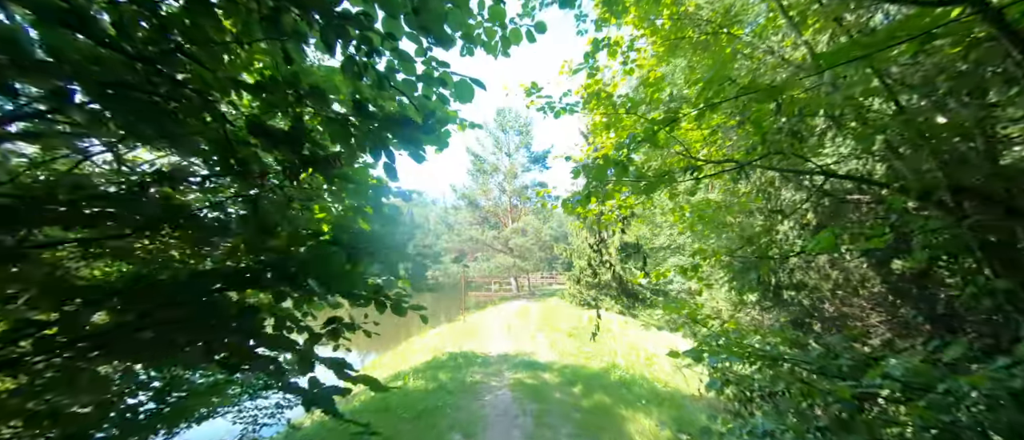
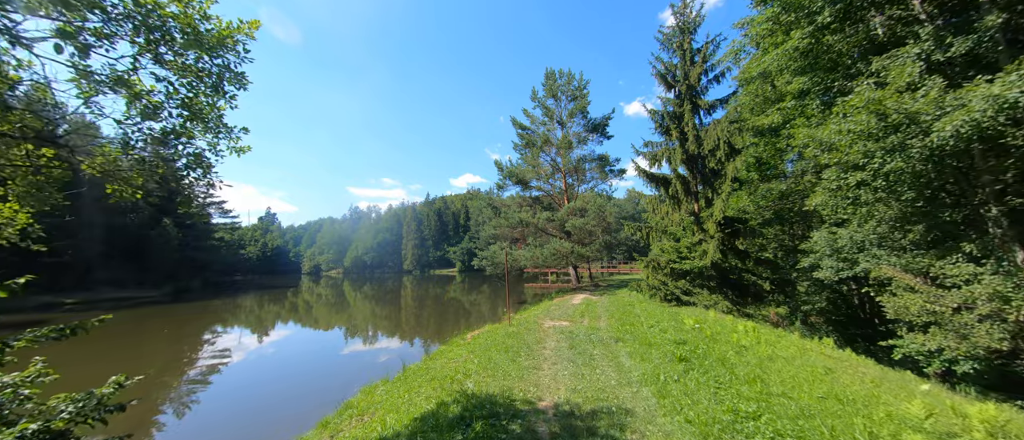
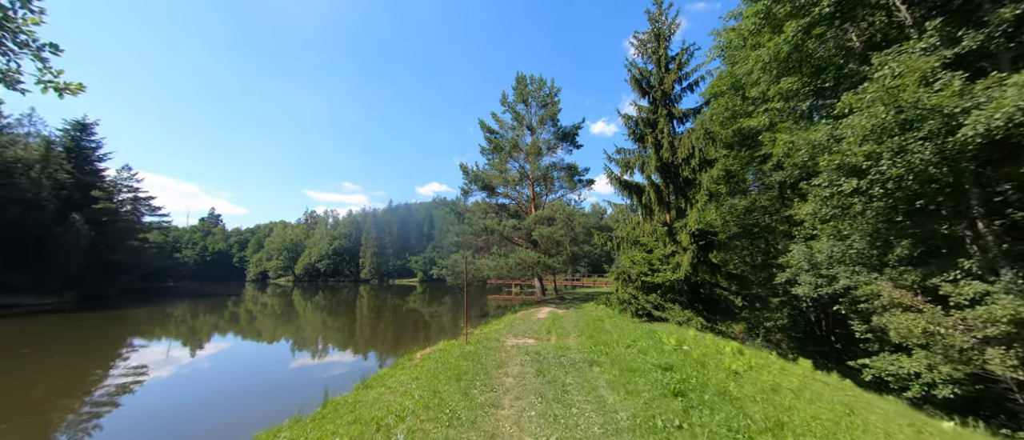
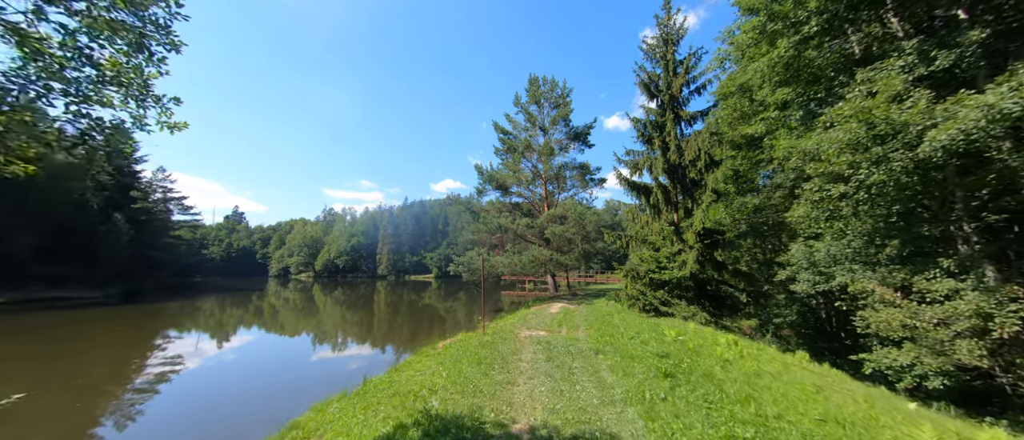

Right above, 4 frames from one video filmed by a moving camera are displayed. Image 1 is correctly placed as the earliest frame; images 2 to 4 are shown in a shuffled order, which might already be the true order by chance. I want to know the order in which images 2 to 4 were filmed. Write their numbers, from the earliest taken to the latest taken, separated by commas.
2, 4, 3
